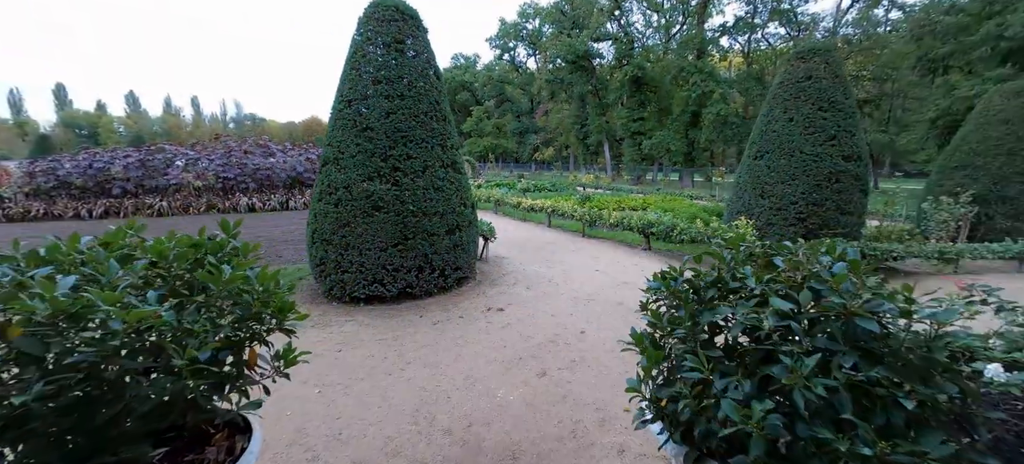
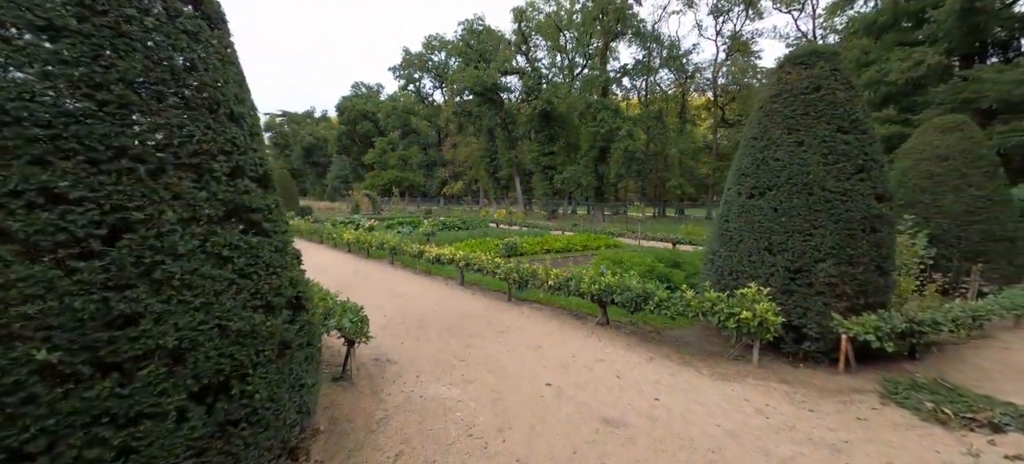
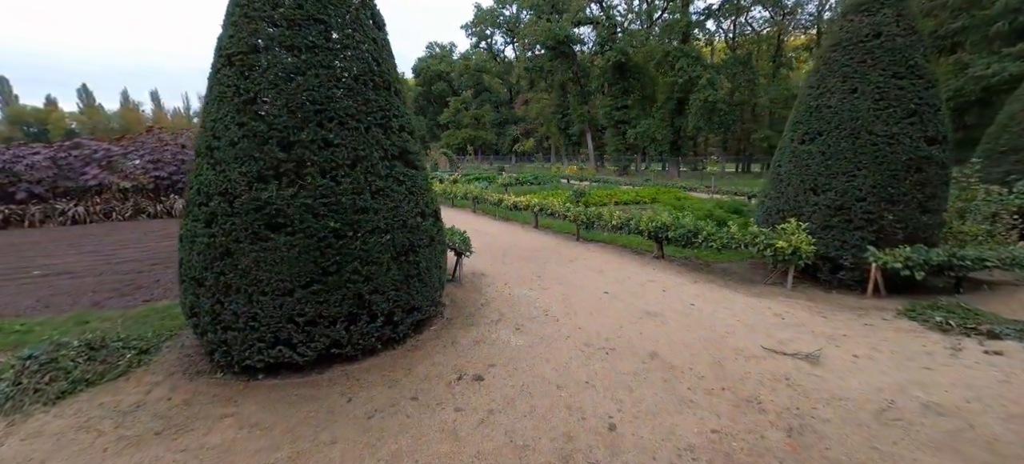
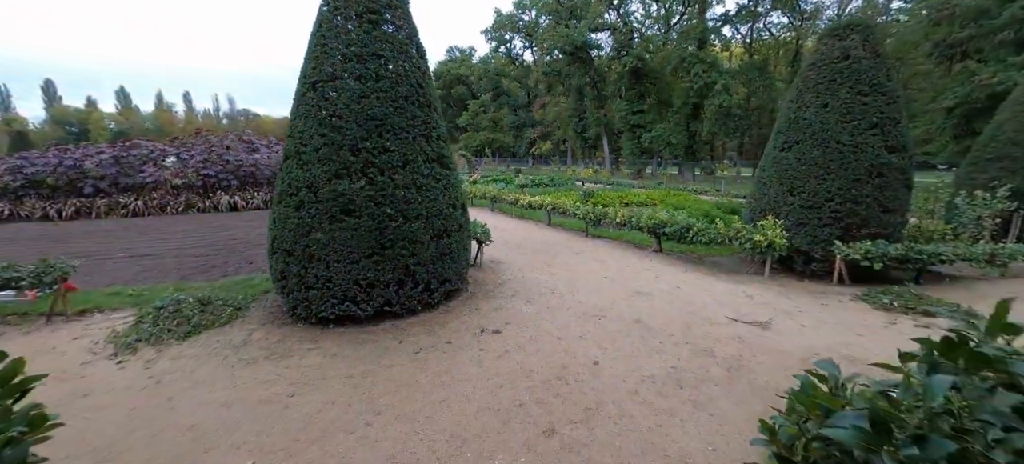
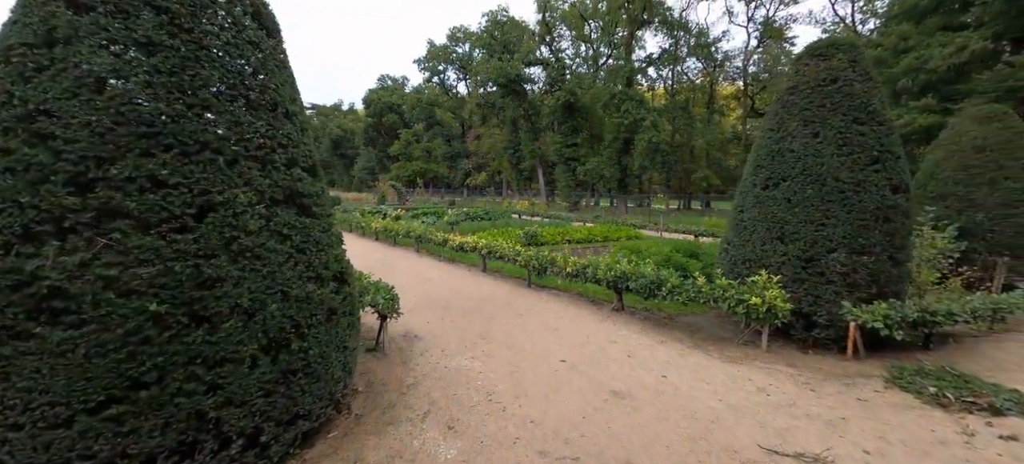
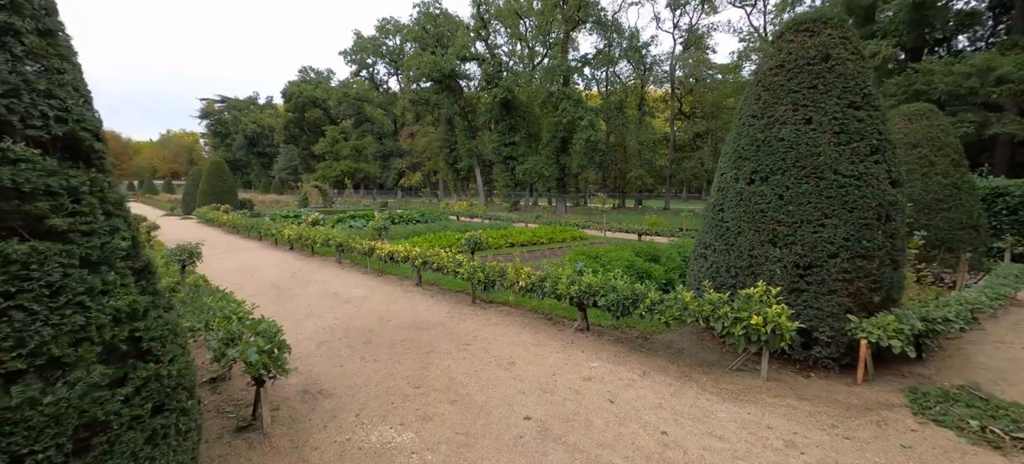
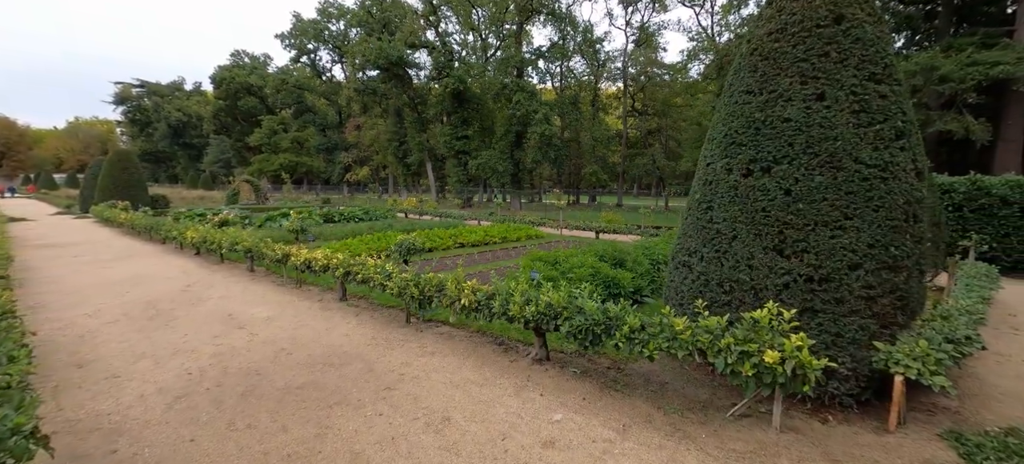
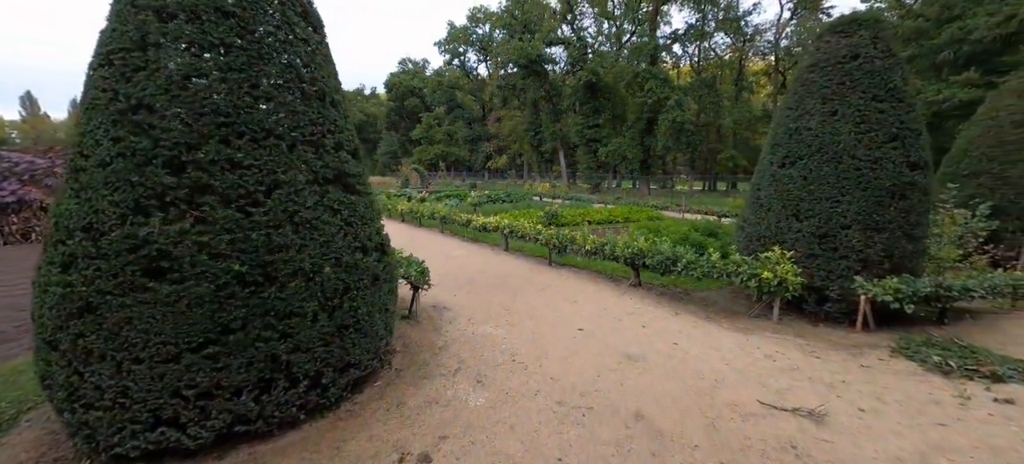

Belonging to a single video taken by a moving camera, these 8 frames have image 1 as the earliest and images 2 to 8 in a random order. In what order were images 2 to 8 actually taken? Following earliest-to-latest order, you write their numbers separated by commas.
4, 3, 8, 5, 2, 6, 7
